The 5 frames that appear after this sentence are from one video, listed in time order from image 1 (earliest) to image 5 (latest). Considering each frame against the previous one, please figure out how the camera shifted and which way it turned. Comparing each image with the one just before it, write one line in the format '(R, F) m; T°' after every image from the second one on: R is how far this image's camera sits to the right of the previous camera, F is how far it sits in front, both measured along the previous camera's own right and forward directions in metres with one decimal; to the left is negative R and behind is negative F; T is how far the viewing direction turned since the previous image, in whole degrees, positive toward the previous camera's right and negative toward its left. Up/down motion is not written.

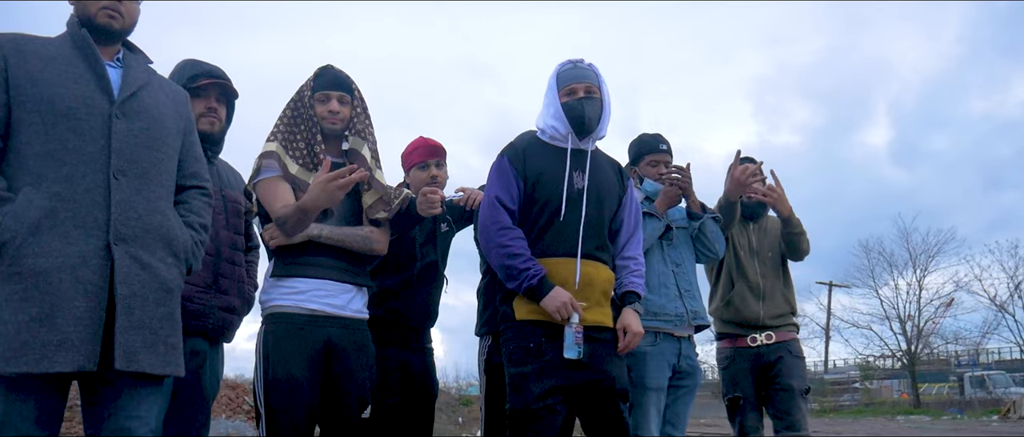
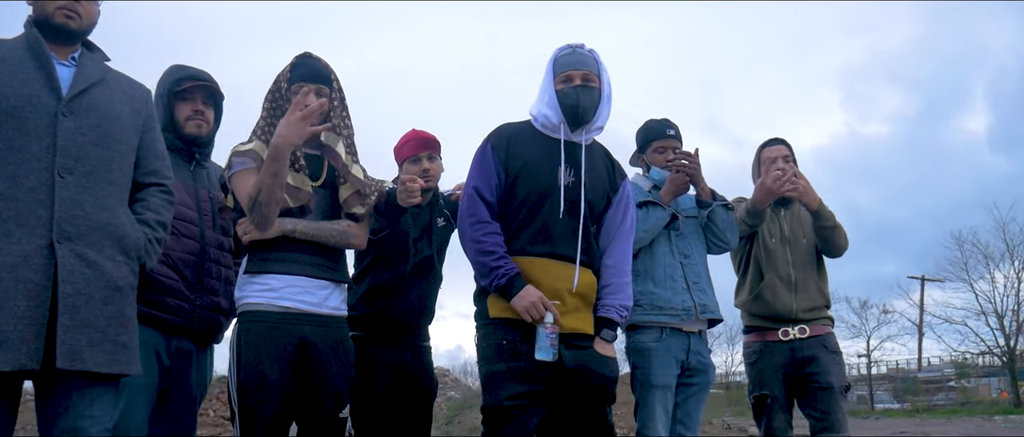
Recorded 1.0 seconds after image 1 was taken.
(+0.4, +0.2) m; -5°
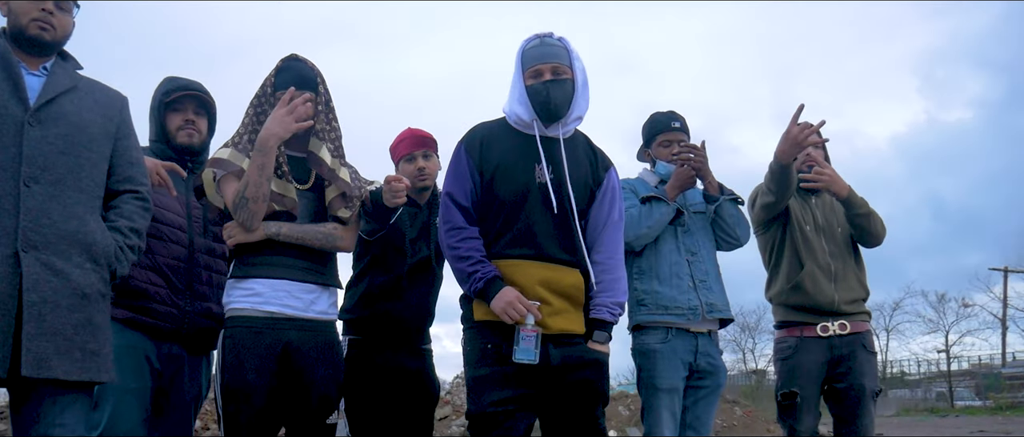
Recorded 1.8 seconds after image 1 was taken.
(+0.3, +0.1) m; -4°
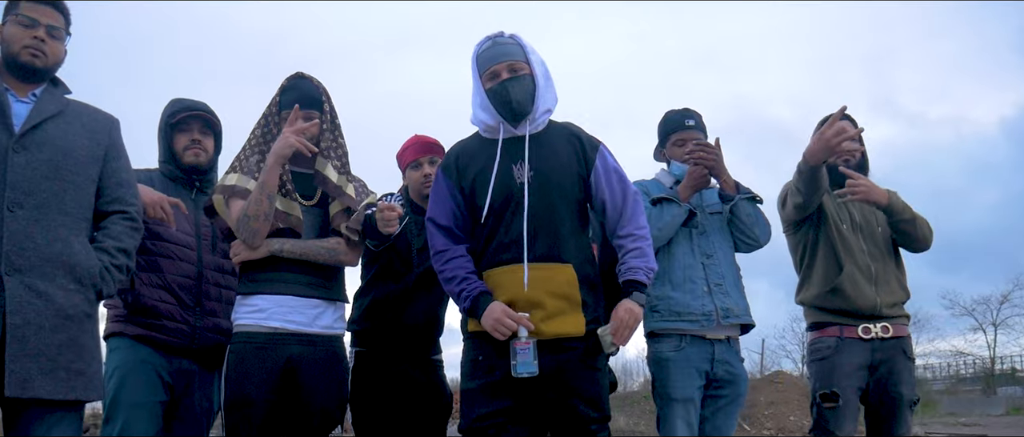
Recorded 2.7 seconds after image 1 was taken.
(+0.4, +0.1) m; -6°
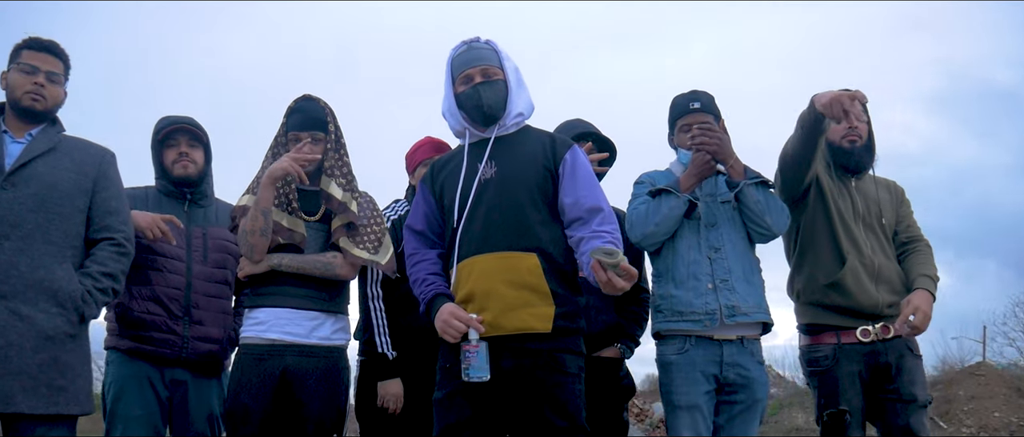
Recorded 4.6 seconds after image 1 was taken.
(+0.9, +0.2) m; -12°
